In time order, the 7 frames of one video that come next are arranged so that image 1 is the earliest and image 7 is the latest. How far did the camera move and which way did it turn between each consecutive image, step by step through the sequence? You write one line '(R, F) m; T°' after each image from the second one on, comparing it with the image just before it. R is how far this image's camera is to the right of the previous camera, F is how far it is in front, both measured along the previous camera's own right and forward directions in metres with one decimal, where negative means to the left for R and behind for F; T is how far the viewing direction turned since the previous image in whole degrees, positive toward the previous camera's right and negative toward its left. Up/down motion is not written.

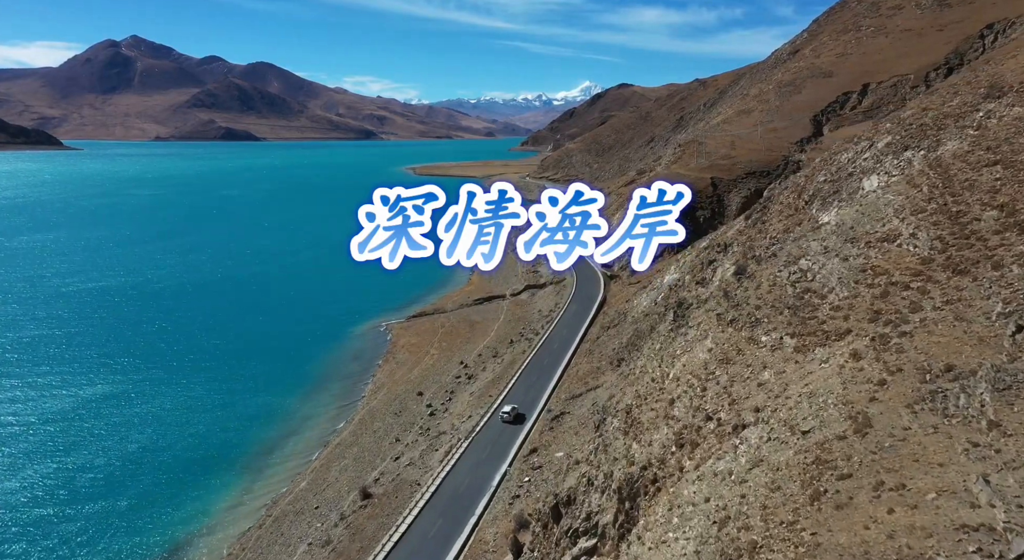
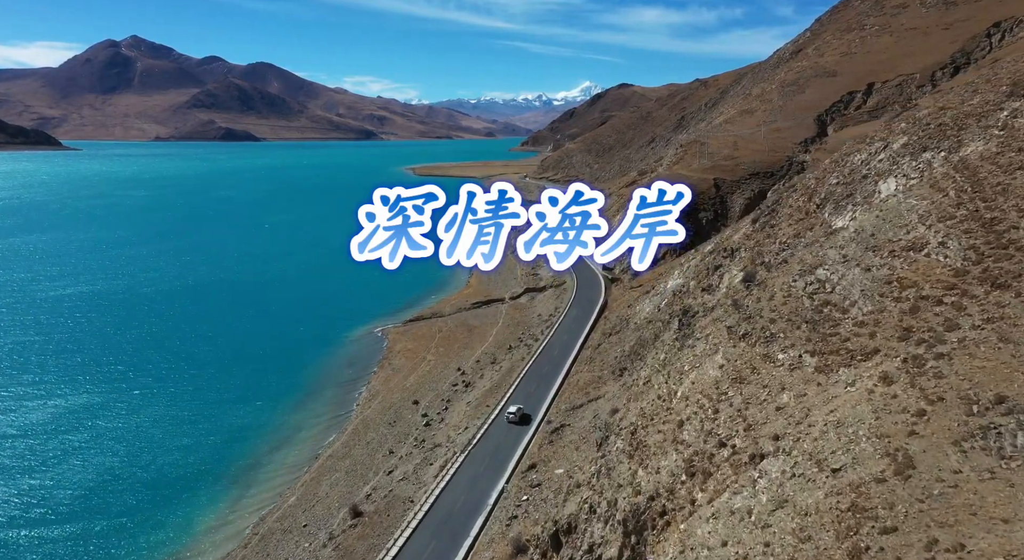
(+0.1, +1.1) m; 0°
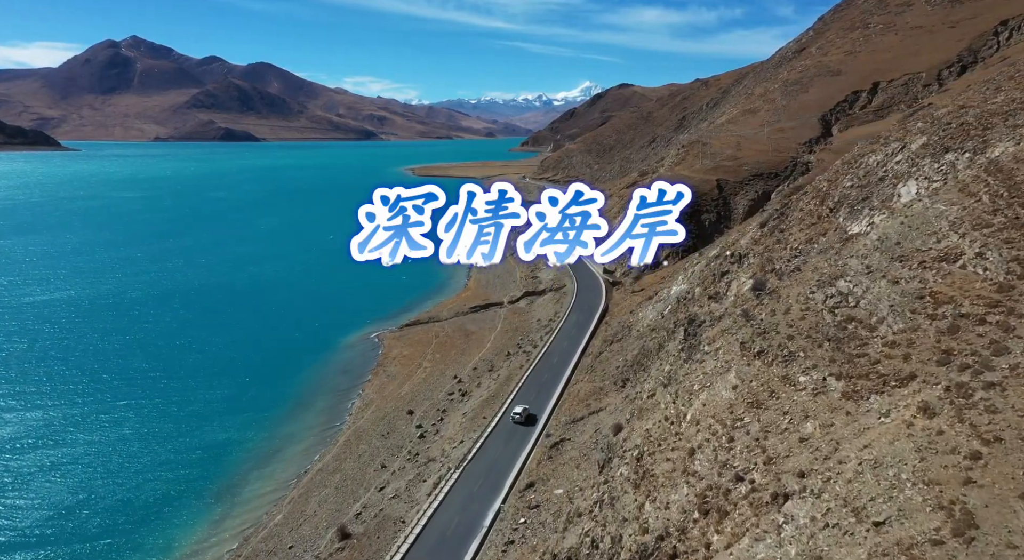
(+0.1, +1.2) m; 0°
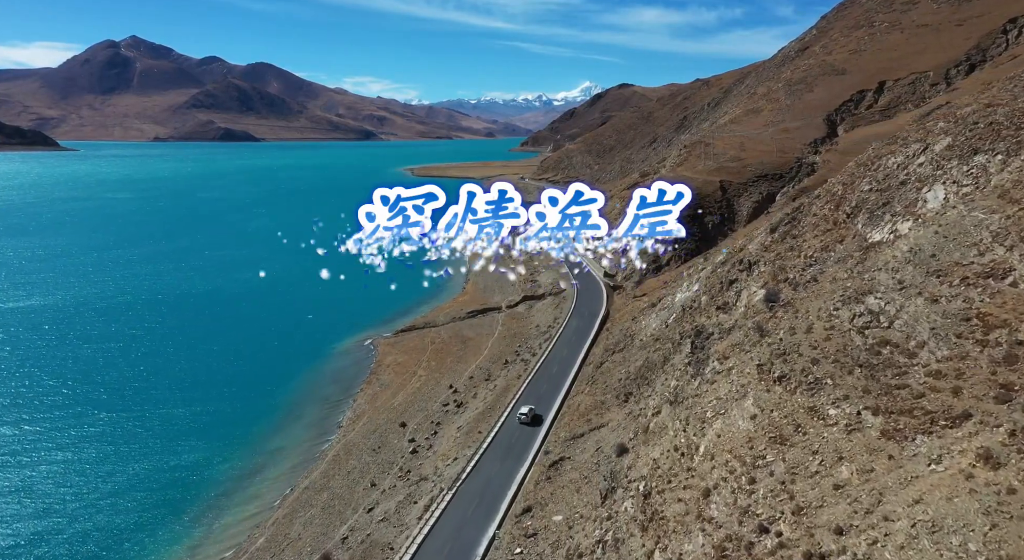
(+0.1, +1.4) m; 0°
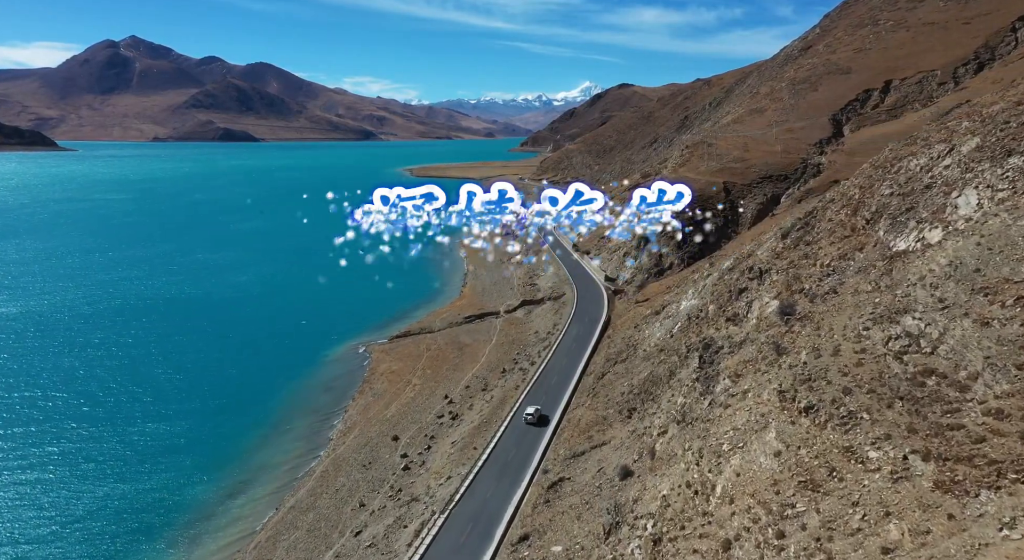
(+0.1, +1.4) m; 0°
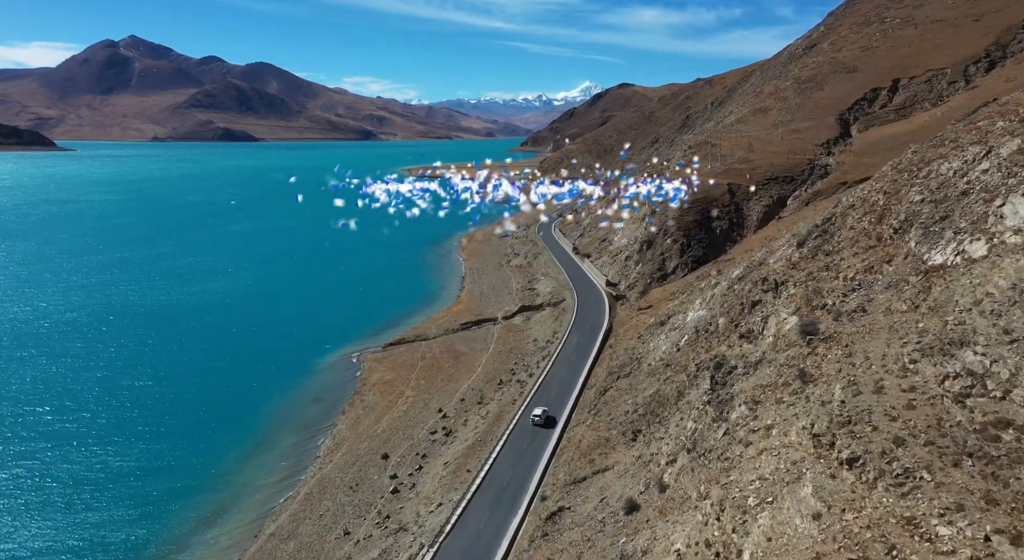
(+0.1, +1.8) m; 0°
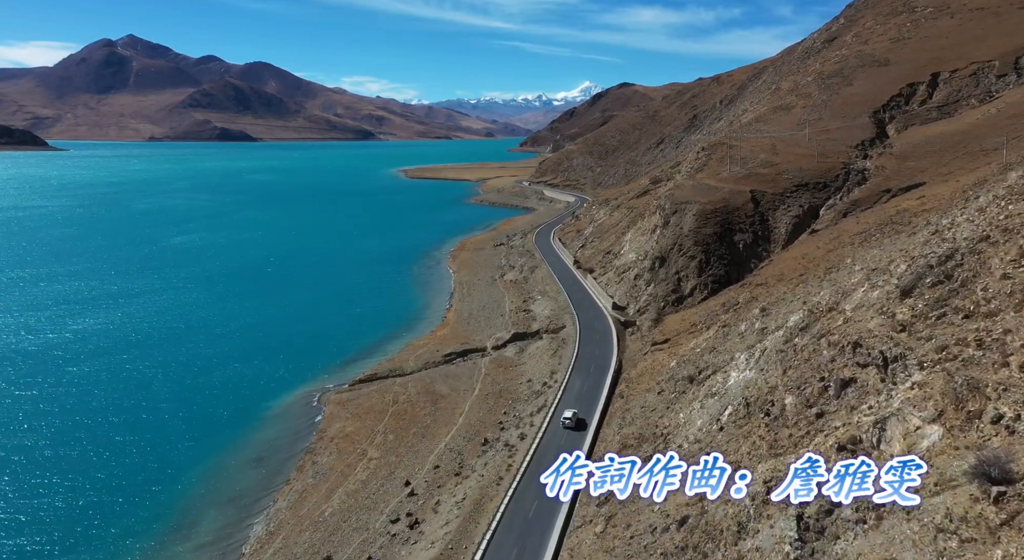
(+0.5, +7.3) m; 0°
